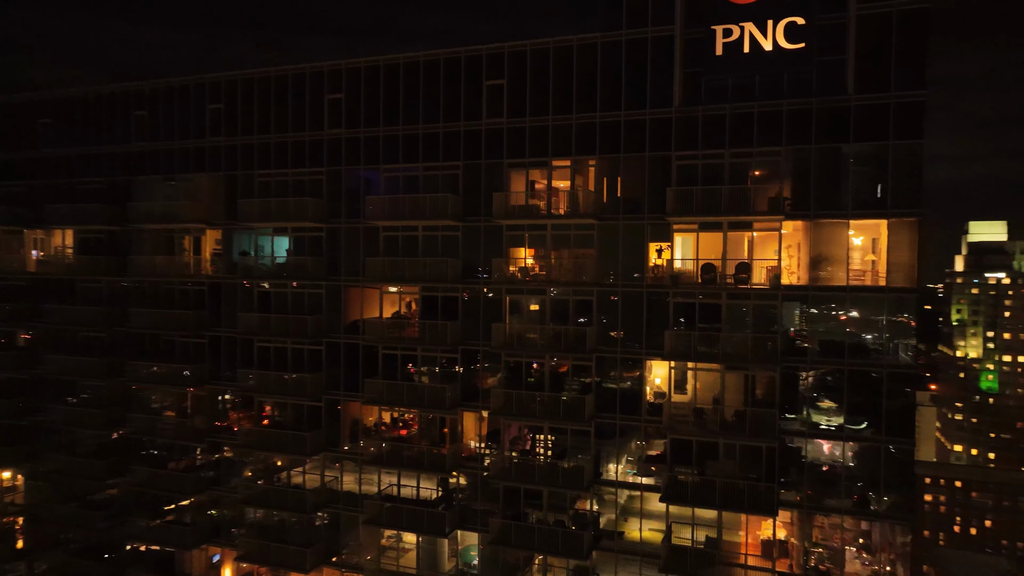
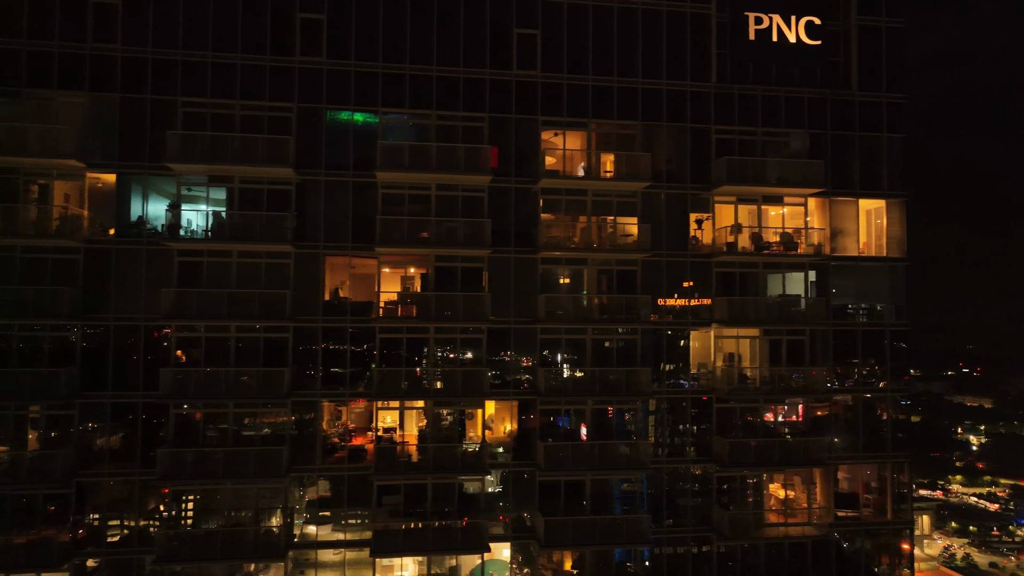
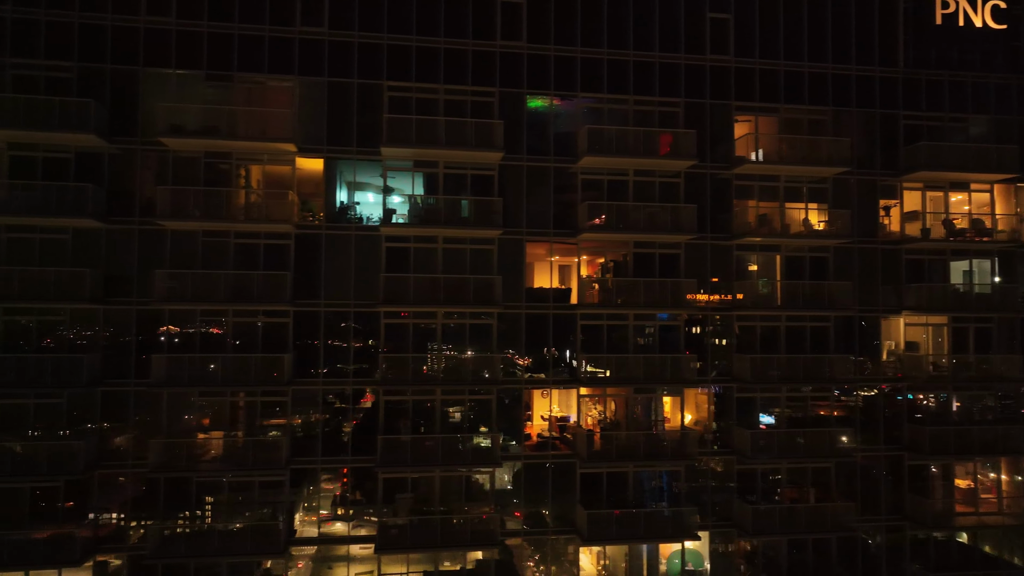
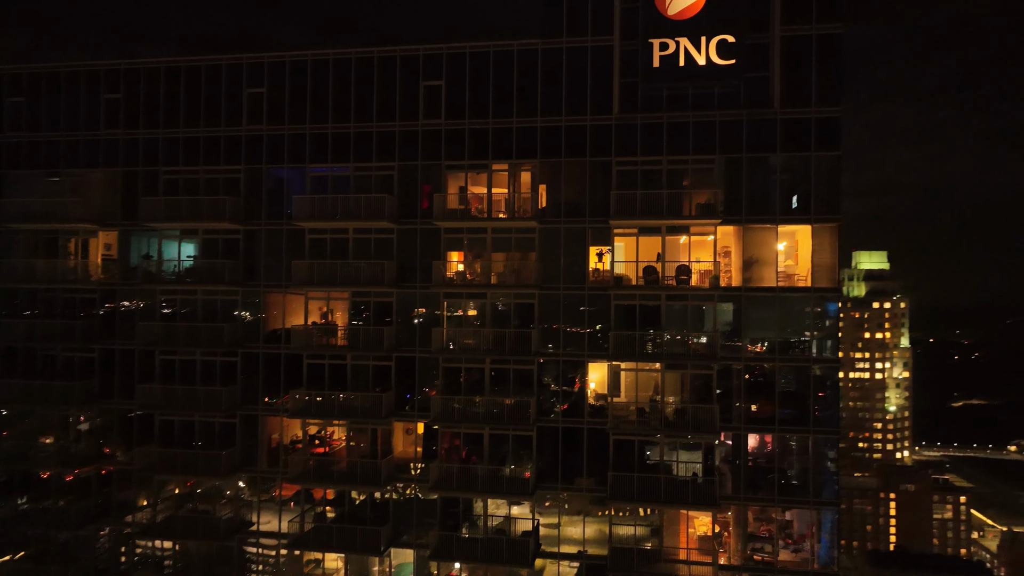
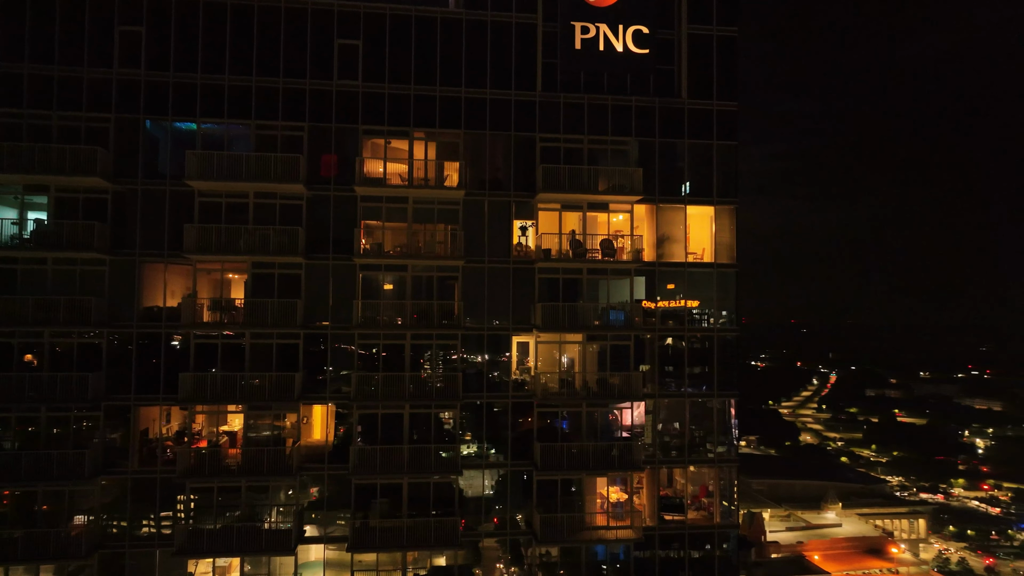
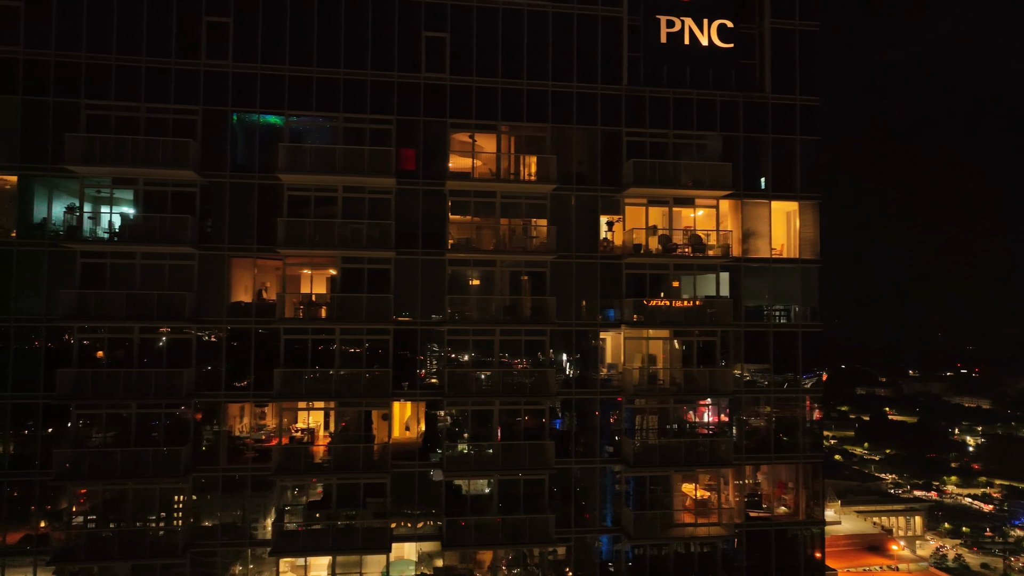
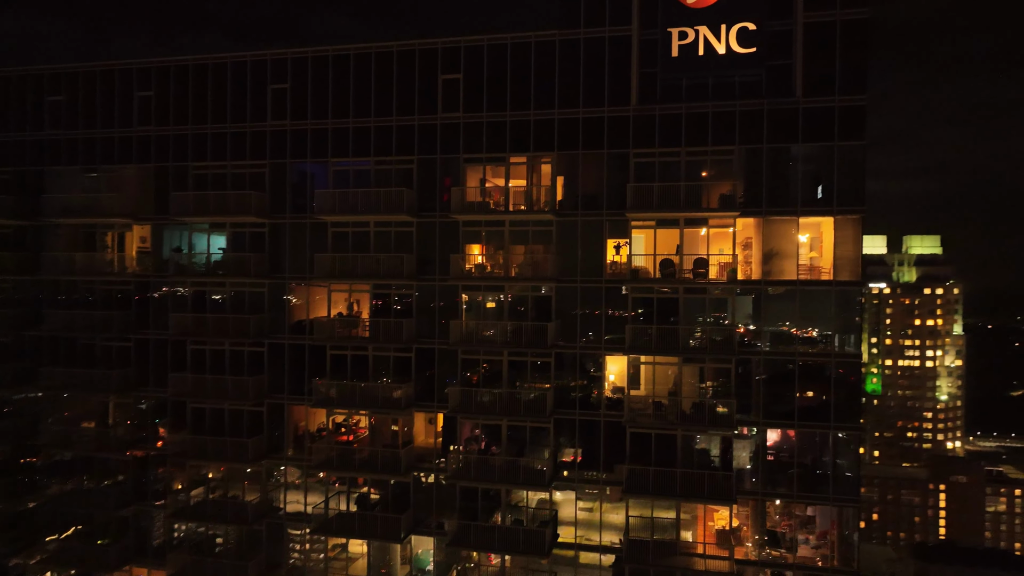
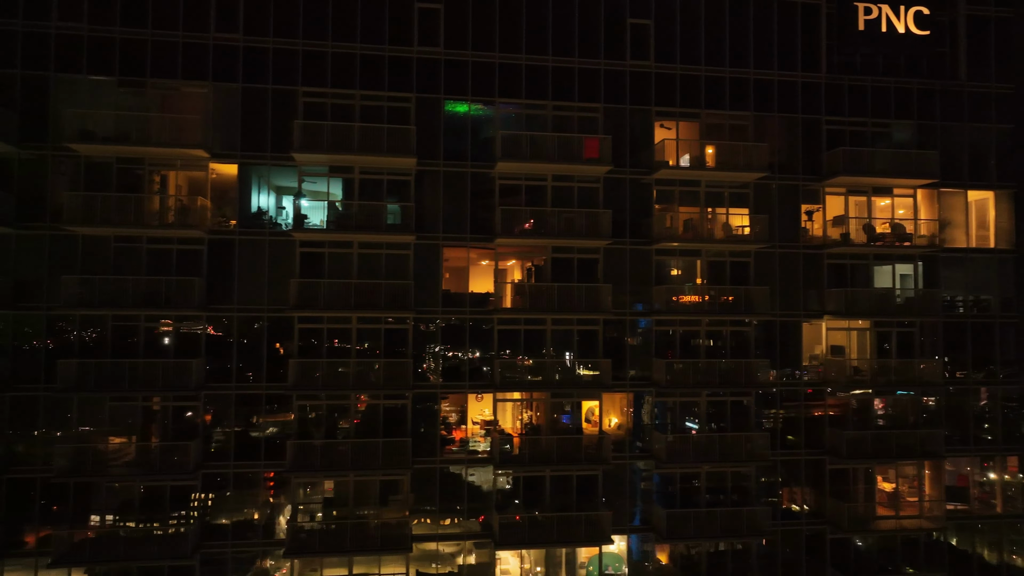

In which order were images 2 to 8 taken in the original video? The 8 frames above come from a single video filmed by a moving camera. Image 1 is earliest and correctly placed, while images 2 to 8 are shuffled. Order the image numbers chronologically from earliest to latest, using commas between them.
7, 4, 5, 6, 2, 8, 3
